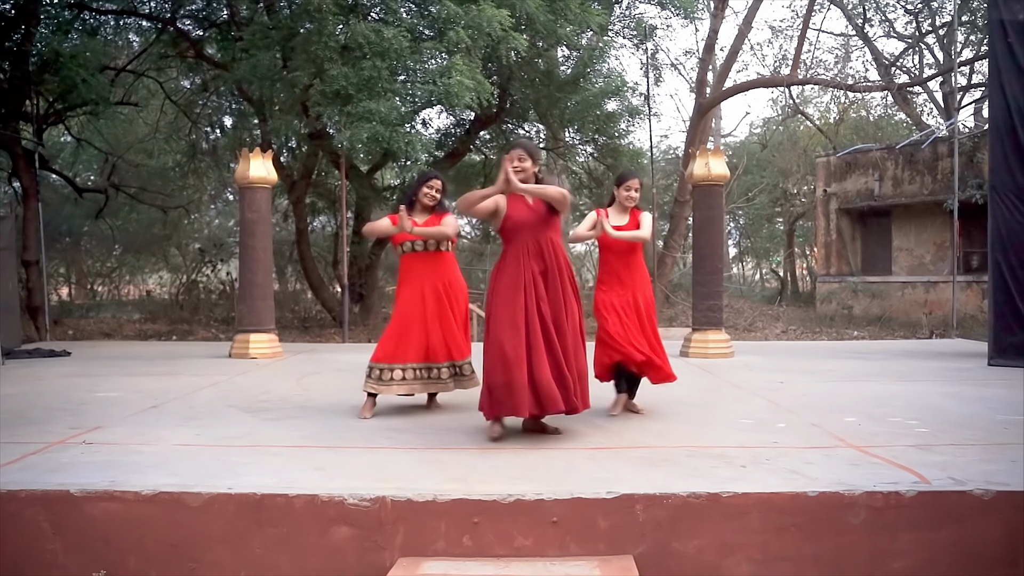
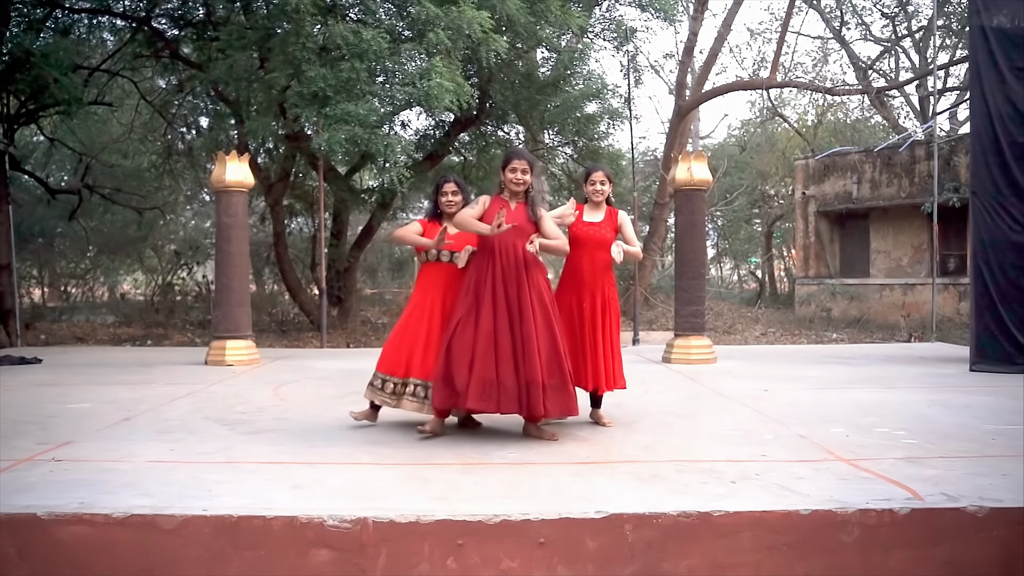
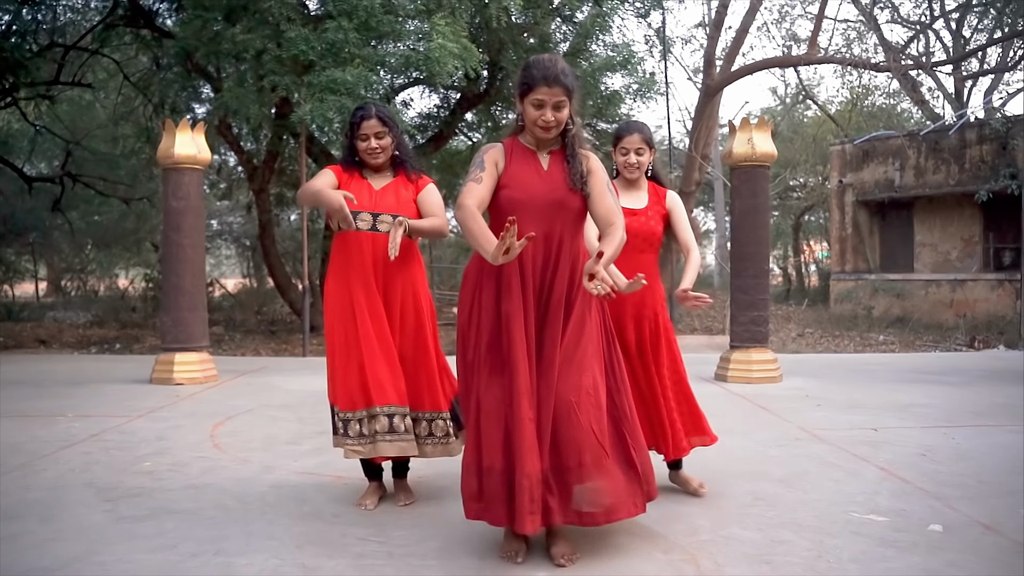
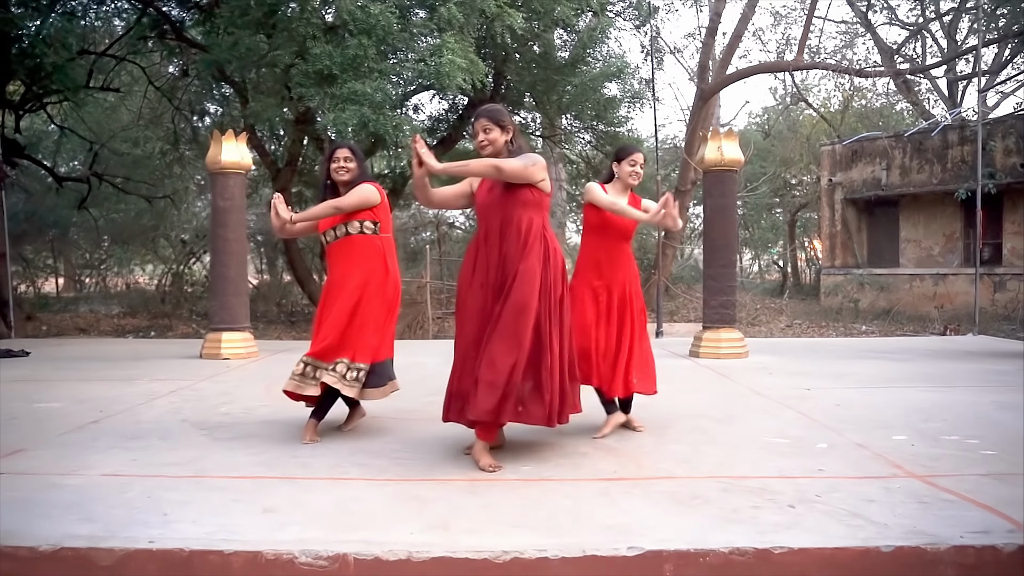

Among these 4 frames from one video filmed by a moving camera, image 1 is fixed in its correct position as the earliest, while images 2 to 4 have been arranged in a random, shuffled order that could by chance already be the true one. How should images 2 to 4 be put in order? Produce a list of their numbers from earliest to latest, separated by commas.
4, 3, 2
